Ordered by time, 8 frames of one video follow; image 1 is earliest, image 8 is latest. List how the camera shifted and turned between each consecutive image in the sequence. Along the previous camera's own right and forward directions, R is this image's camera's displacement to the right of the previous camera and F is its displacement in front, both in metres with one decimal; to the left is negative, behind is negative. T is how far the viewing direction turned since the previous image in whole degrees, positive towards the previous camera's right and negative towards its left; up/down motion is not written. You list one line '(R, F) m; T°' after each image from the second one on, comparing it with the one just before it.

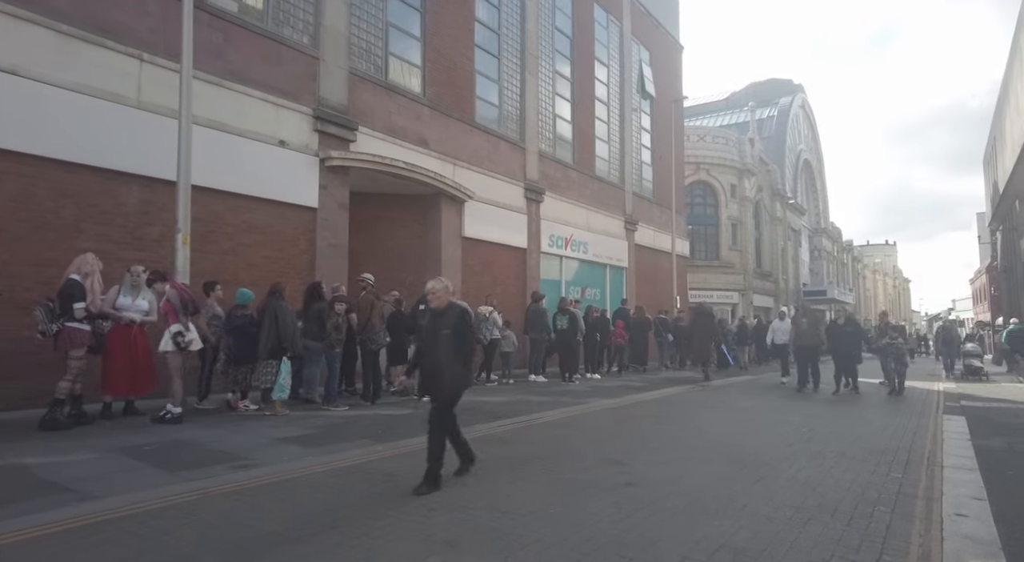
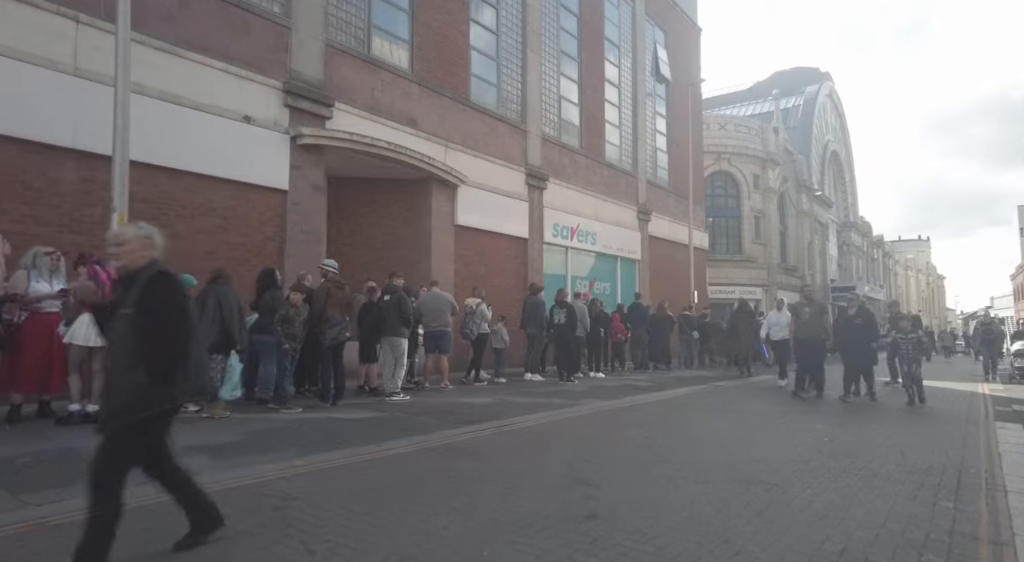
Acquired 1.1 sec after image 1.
(+0.6, +1.2) m; -2°
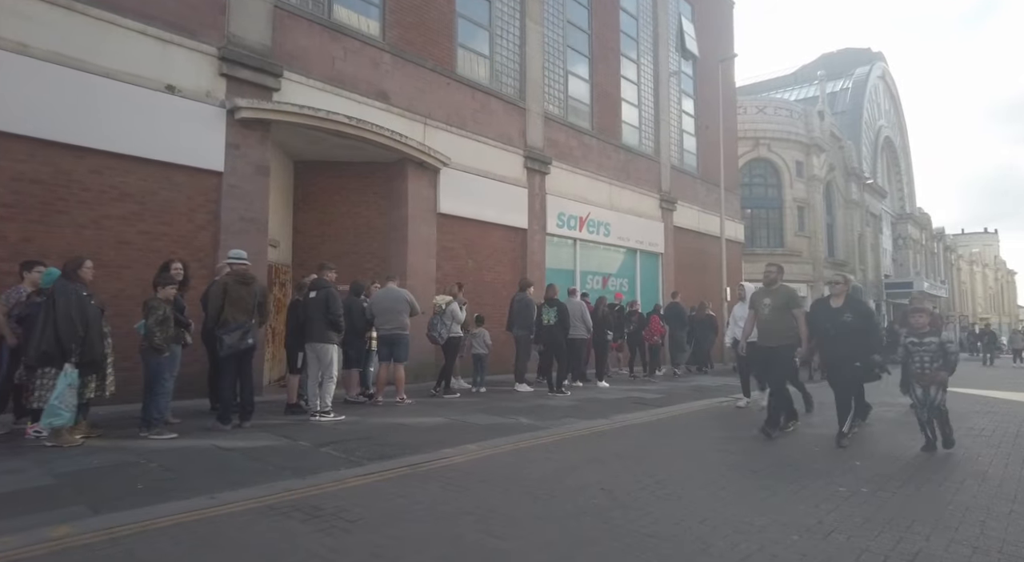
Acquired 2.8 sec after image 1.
(+1.0, +1.8) m; -4°
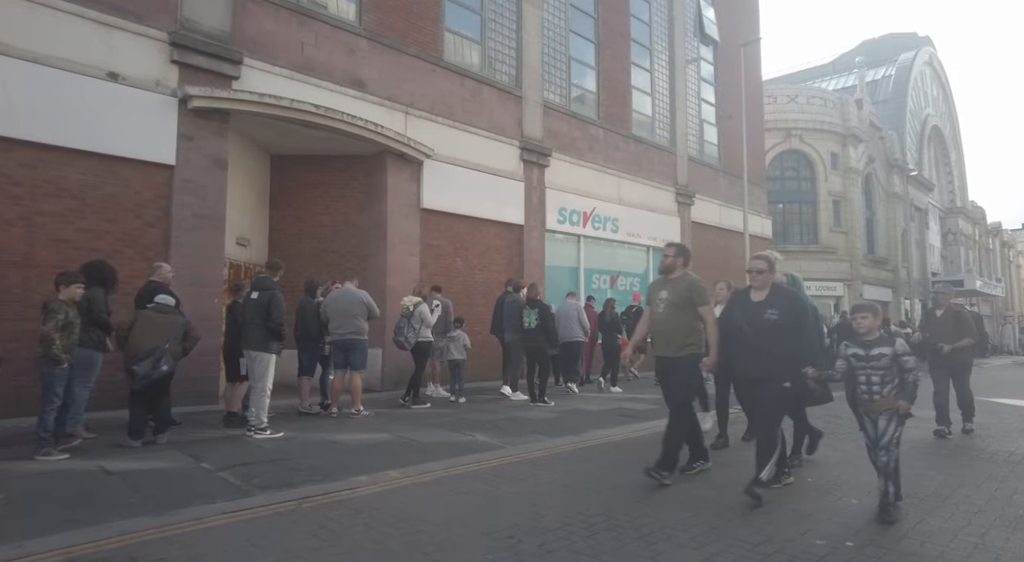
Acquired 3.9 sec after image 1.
(+0.9, +0.9) m; -3°
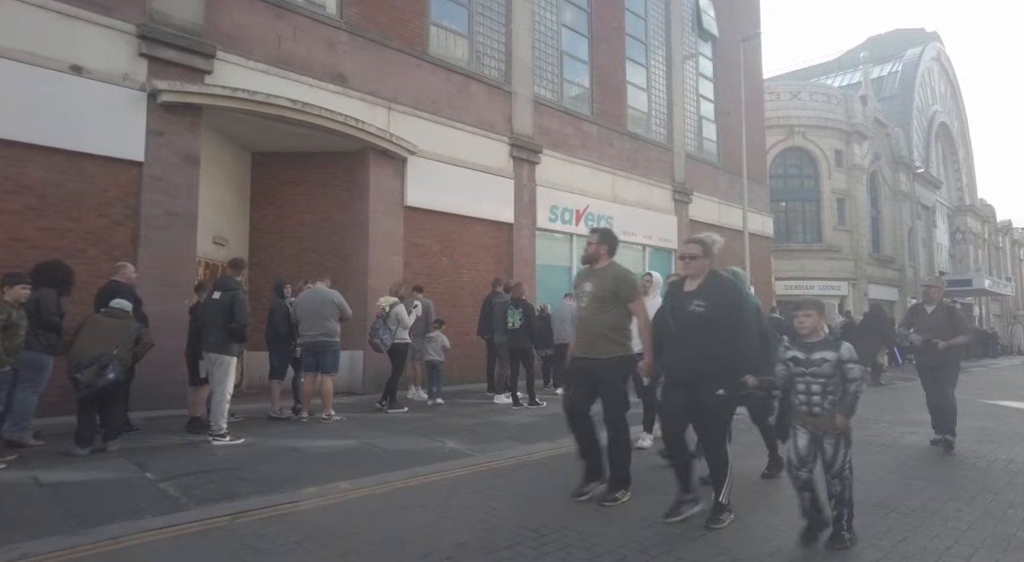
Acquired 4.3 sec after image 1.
(+0.4, +0.3) m; -1°
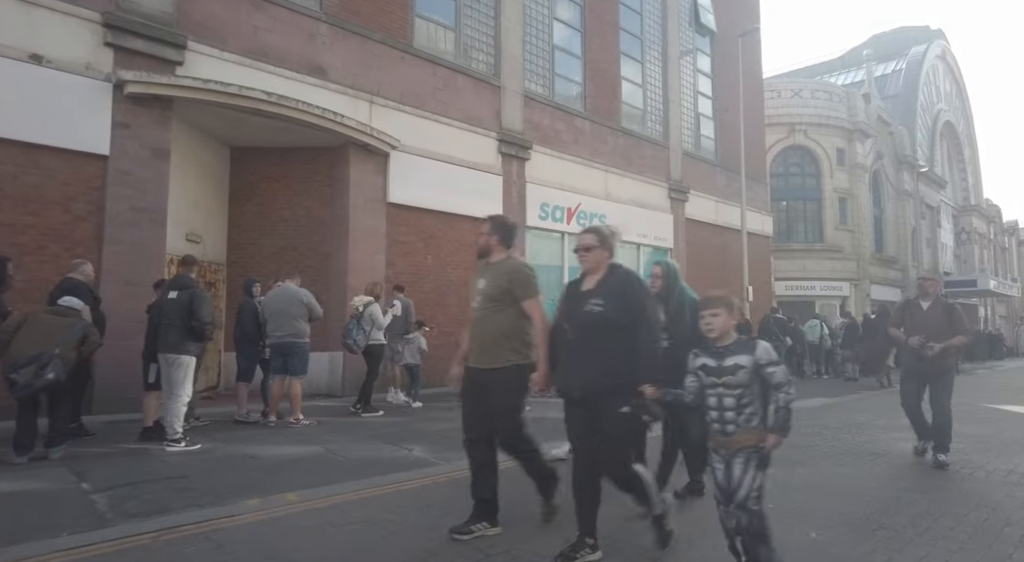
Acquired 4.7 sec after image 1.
(+0.3, +0.4) m; 0°
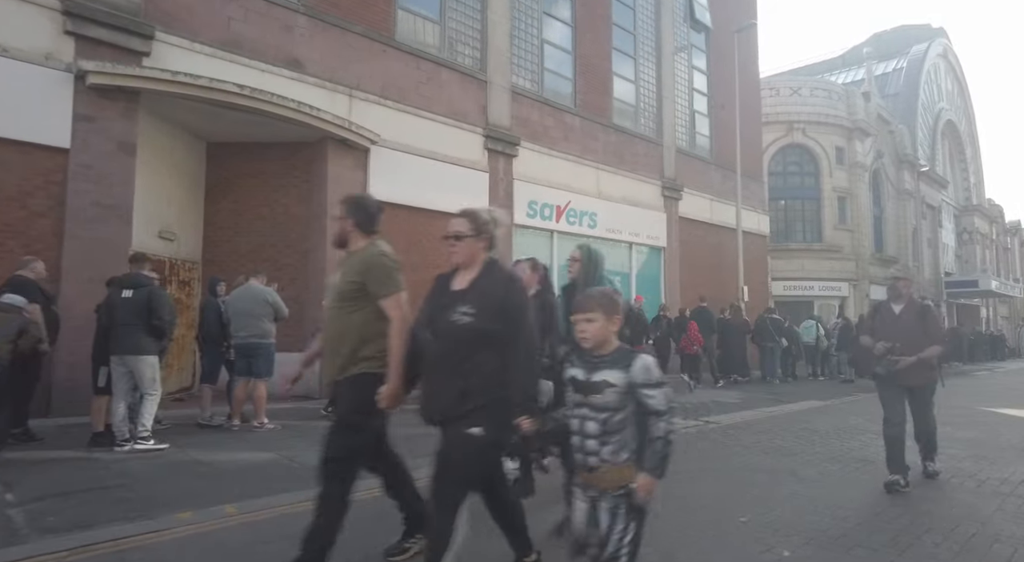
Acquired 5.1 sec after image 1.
(+0.3, +0.3) m; 0°
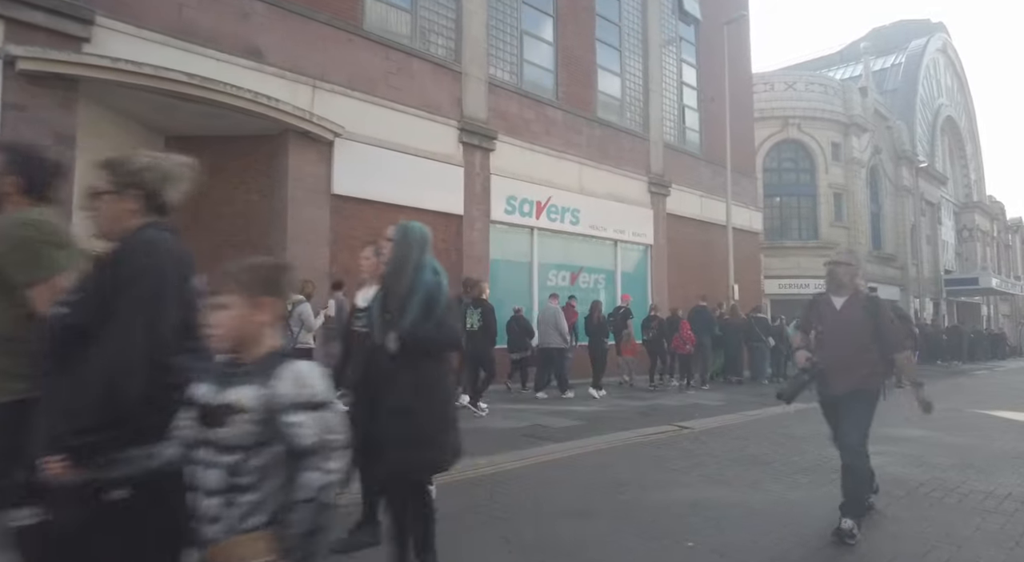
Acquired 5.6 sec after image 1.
(+0.5, +0.5) m; 0°
